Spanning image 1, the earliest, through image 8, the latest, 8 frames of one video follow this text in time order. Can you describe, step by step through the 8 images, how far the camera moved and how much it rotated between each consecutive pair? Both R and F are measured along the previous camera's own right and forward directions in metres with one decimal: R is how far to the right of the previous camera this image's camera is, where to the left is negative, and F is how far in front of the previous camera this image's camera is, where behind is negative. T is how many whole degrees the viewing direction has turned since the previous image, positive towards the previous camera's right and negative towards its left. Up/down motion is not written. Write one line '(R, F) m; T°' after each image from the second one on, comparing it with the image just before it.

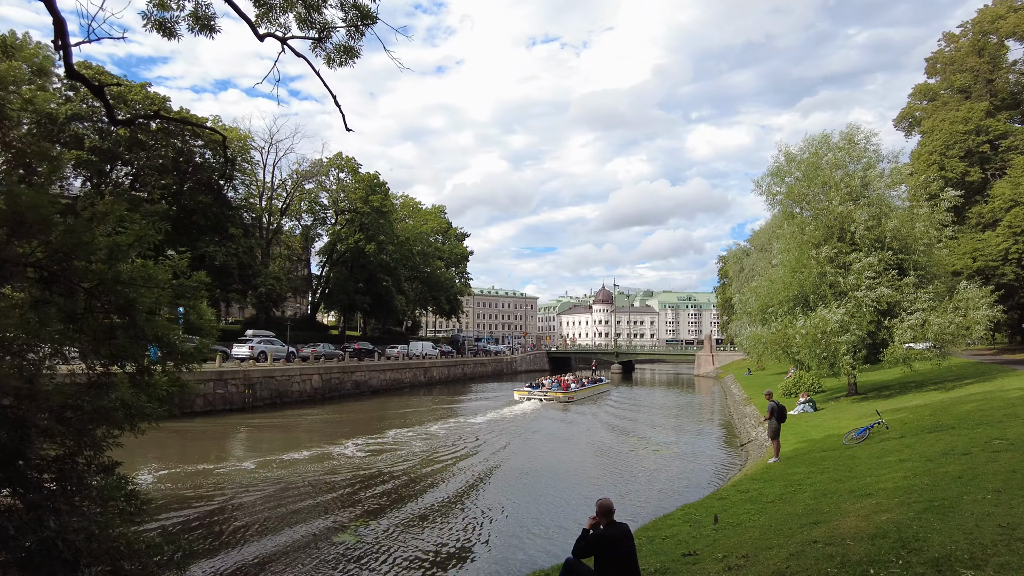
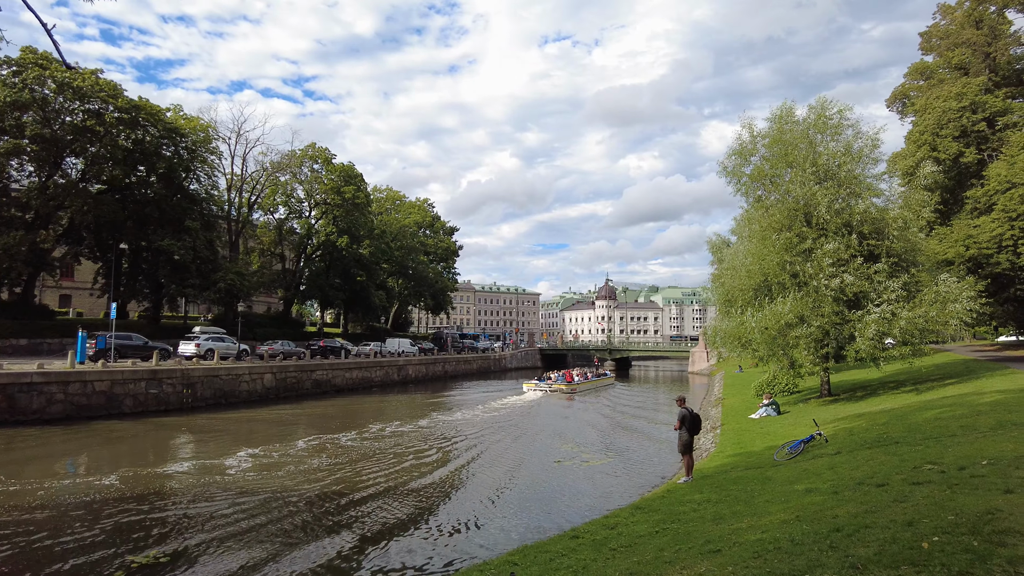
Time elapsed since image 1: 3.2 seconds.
(+2.7, +2.3) m; -1°
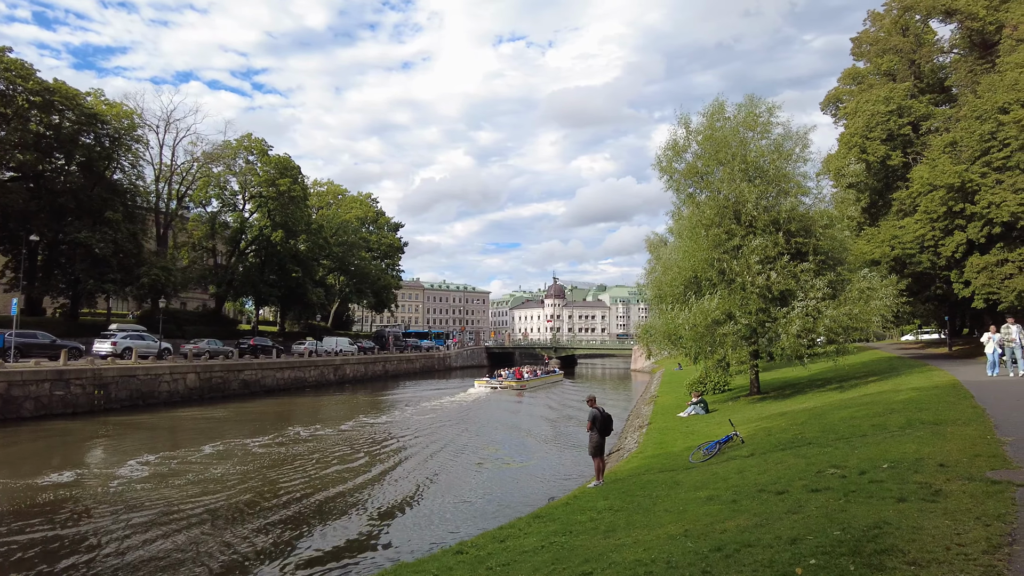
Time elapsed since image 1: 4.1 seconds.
(+0.8, +0.7) m; +4°
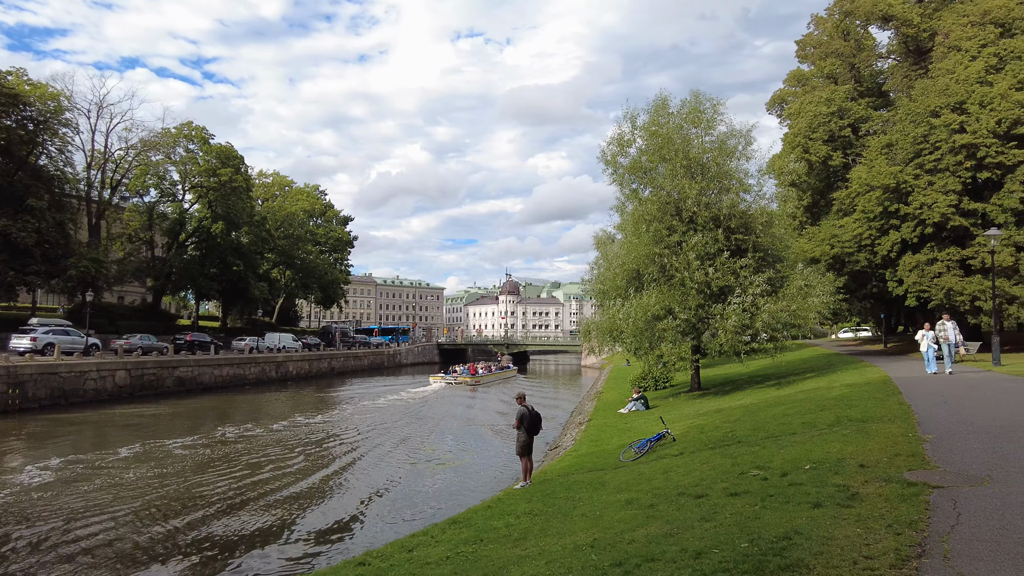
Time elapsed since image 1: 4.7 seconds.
(+0.5, +0.5) m; +4°
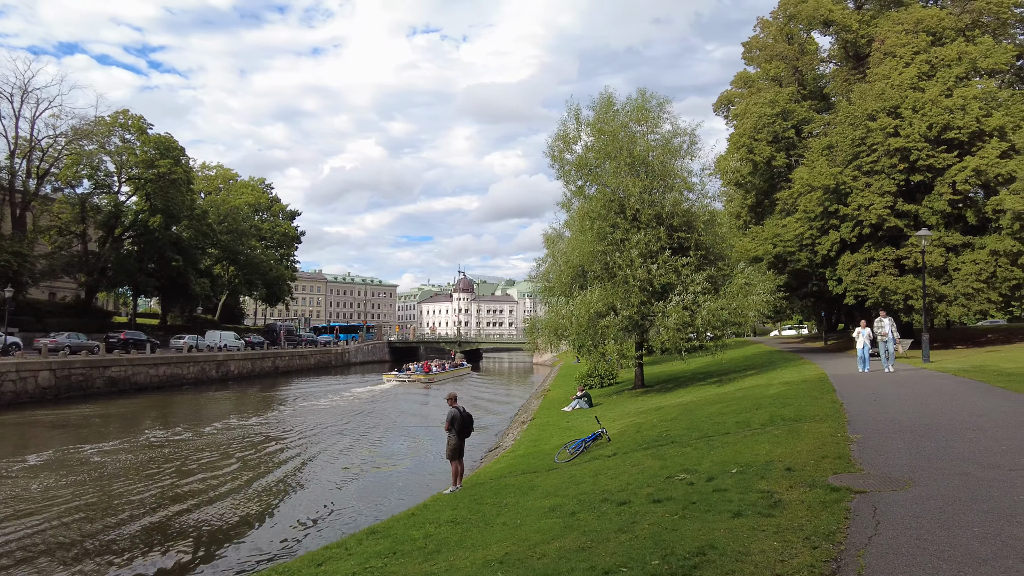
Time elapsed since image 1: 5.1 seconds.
(+0.4, +0.4) m; +4°
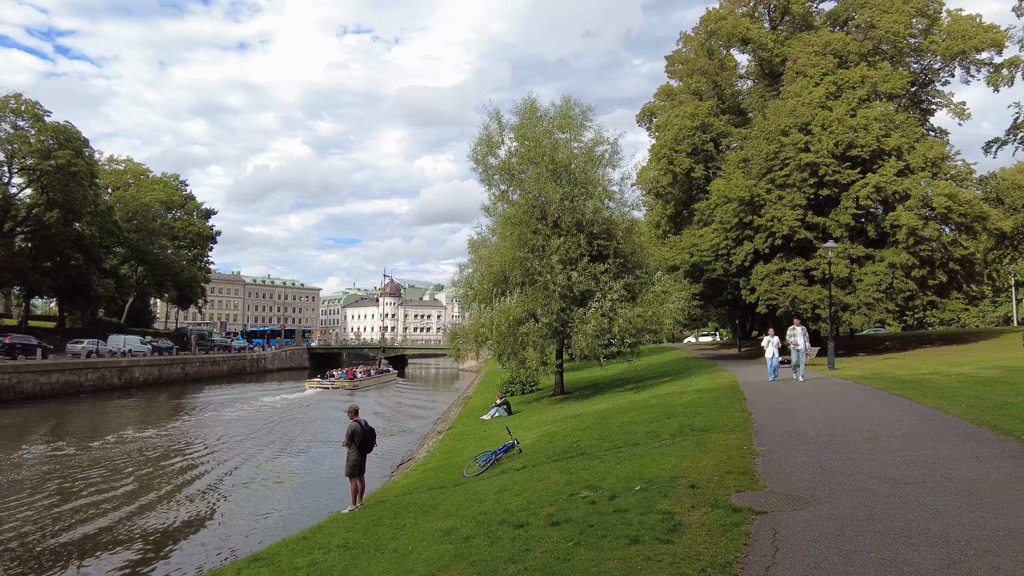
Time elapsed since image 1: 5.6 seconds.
(+0.3, +0.4) m; +6°
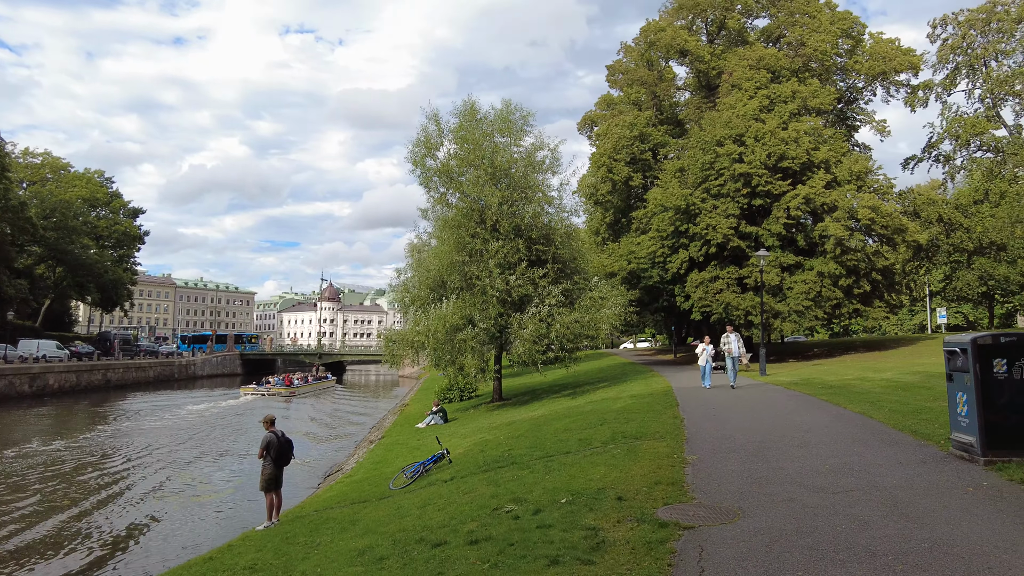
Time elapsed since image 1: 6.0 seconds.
(+0.2, +0.3) m; +5°
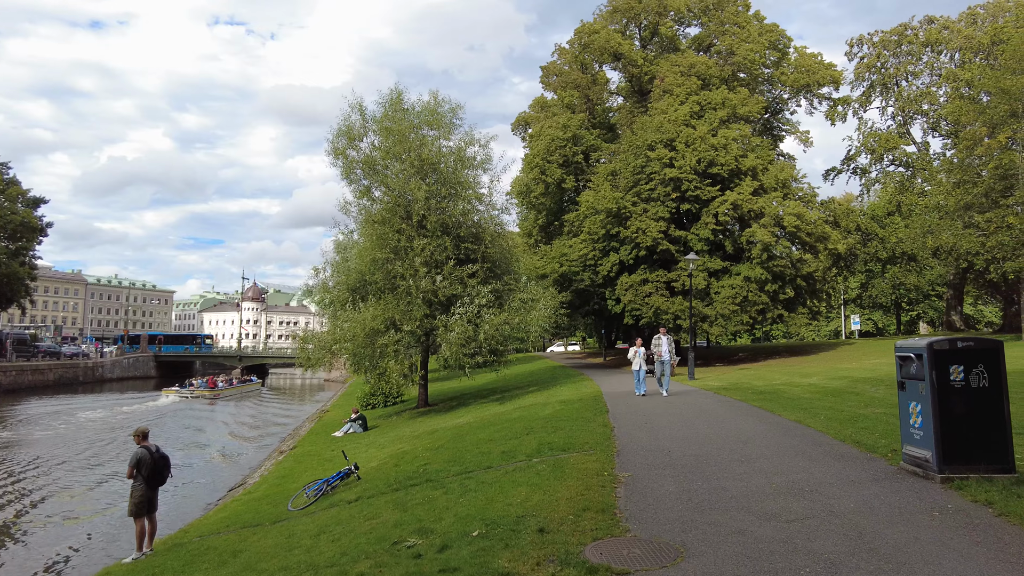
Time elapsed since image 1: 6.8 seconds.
(+0.2, +0.9) m; +6°
